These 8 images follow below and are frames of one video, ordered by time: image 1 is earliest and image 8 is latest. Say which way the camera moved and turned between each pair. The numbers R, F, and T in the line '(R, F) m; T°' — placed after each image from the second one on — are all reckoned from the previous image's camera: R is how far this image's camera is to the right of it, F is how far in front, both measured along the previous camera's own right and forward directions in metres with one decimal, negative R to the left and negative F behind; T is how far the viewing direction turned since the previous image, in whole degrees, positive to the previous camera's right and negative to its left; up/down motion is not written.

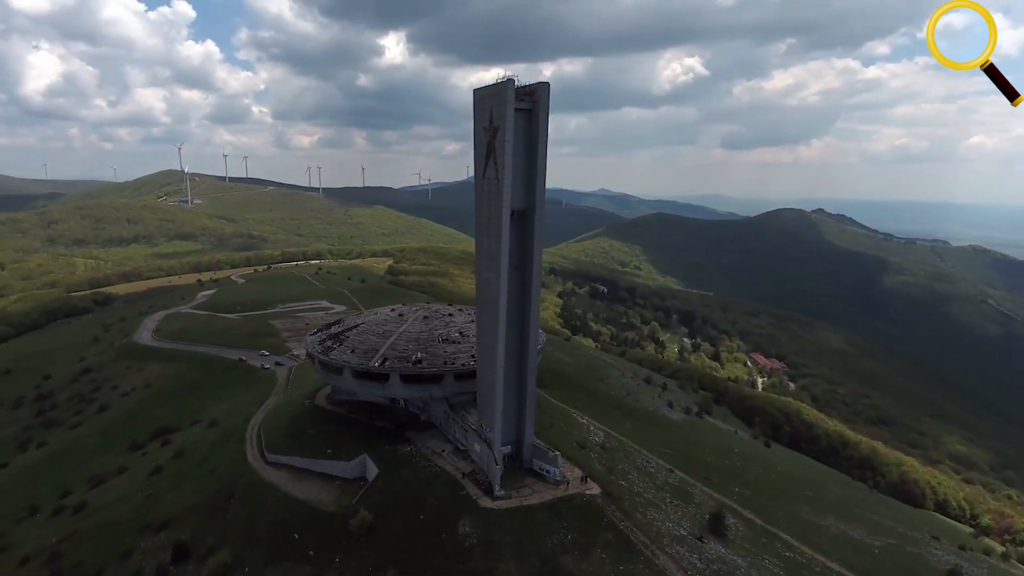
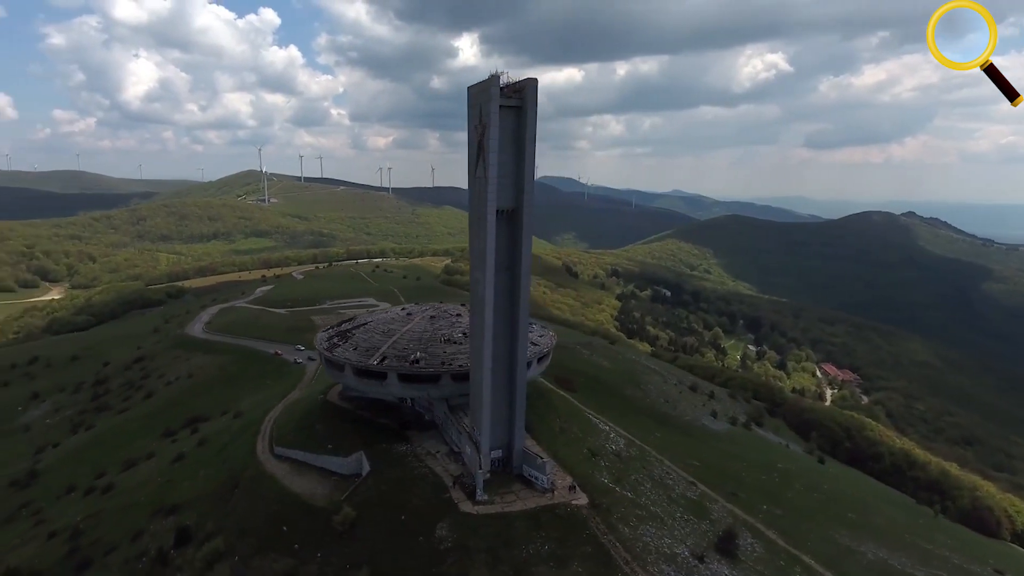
(+4.9, +0.9) m; -7°
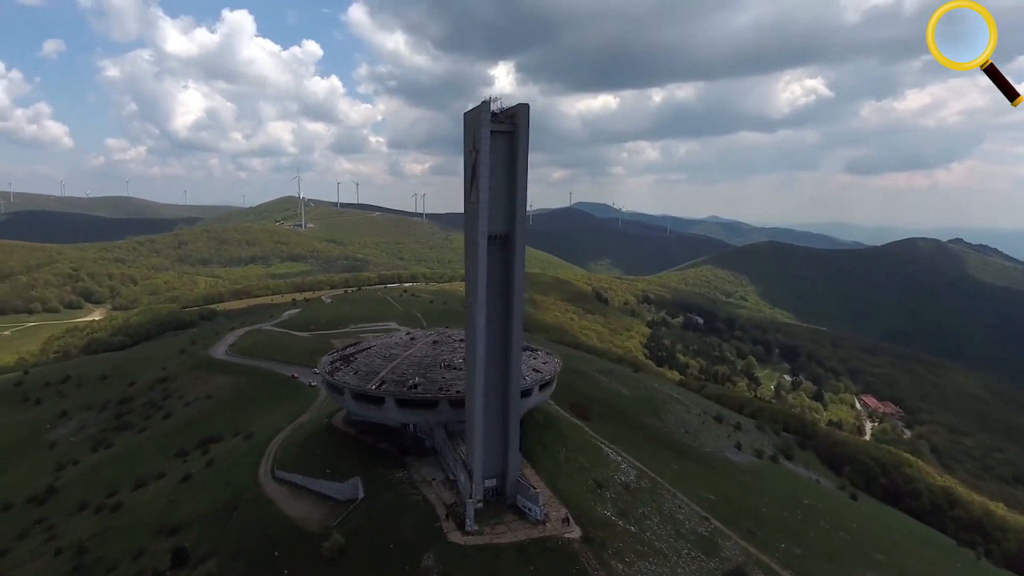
(+2.5, +0.5) m; -3°
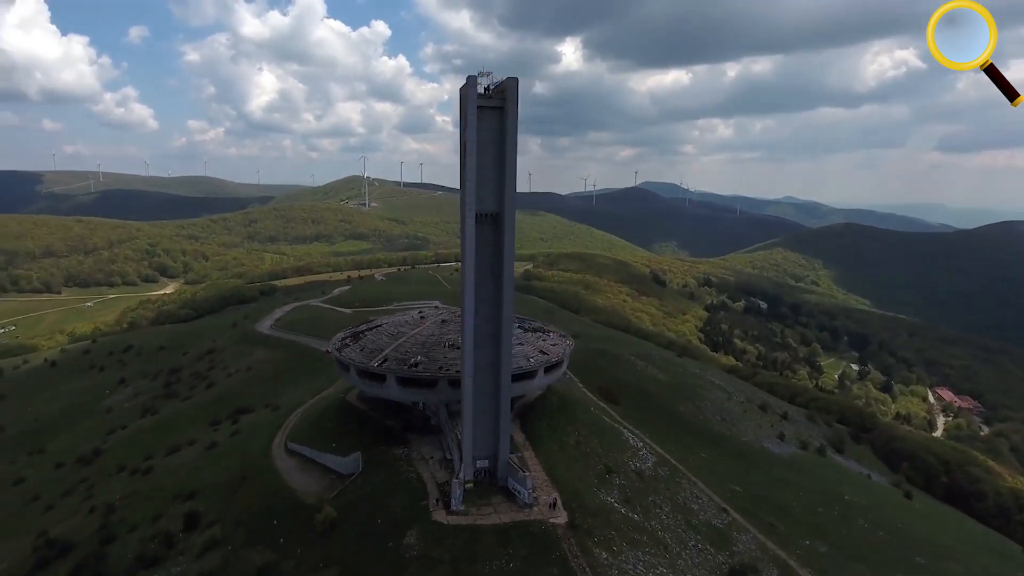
(+4.4, +0.9) m; -6°
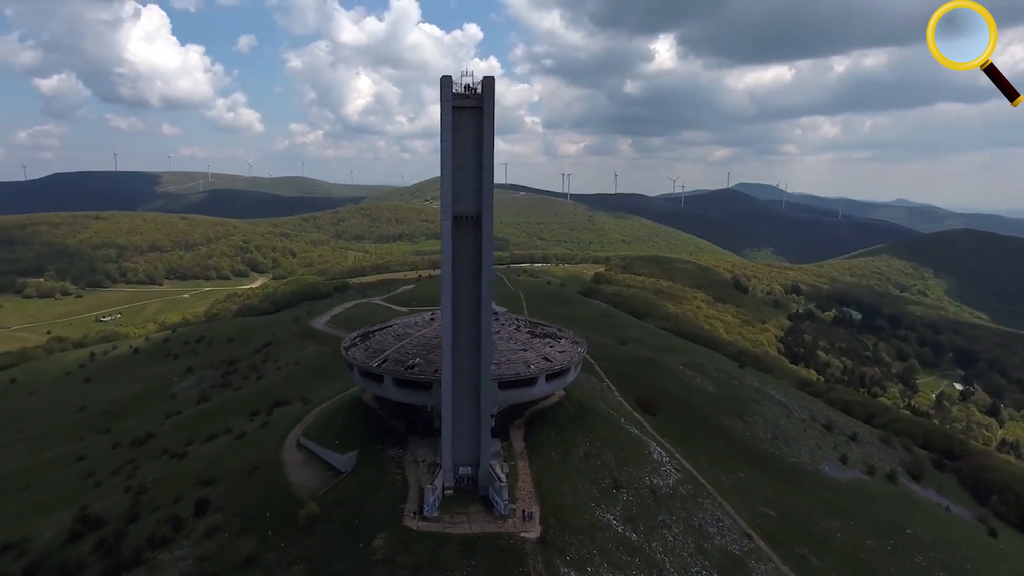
(+6.2, +1.4) m; -8°
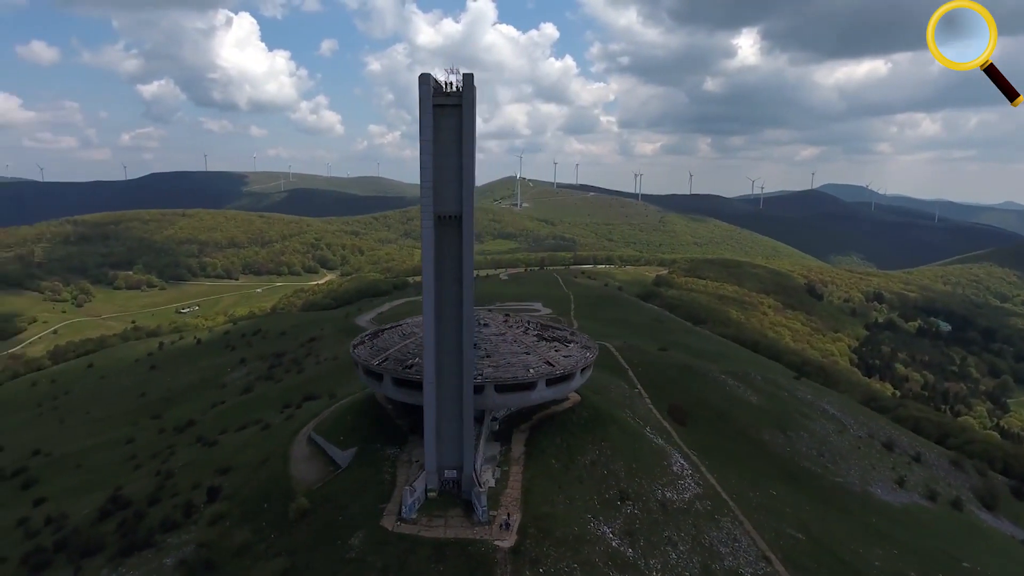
(+5.1, +1.2) m; -7°
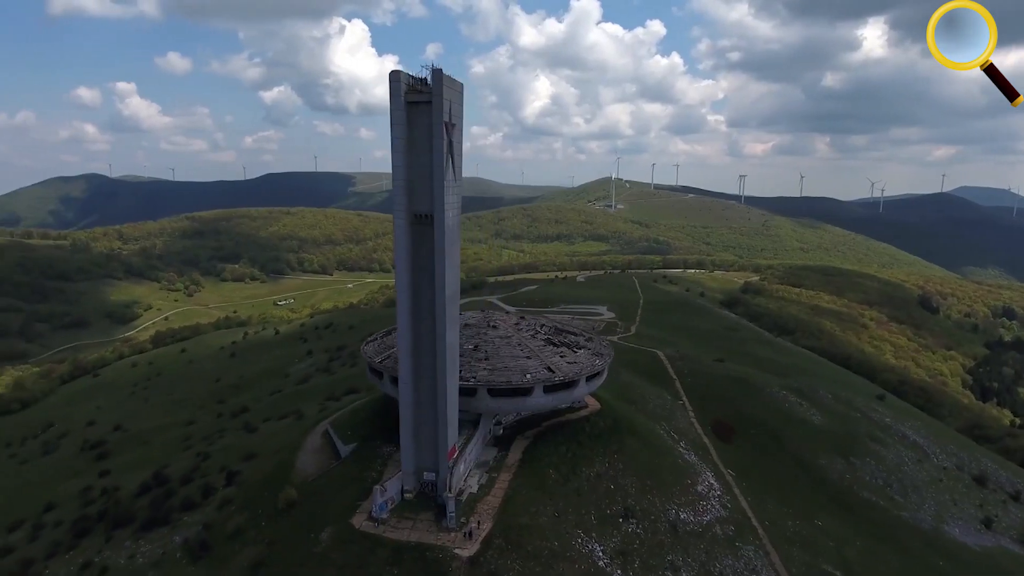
(+6.9, +1.8) m; -9°
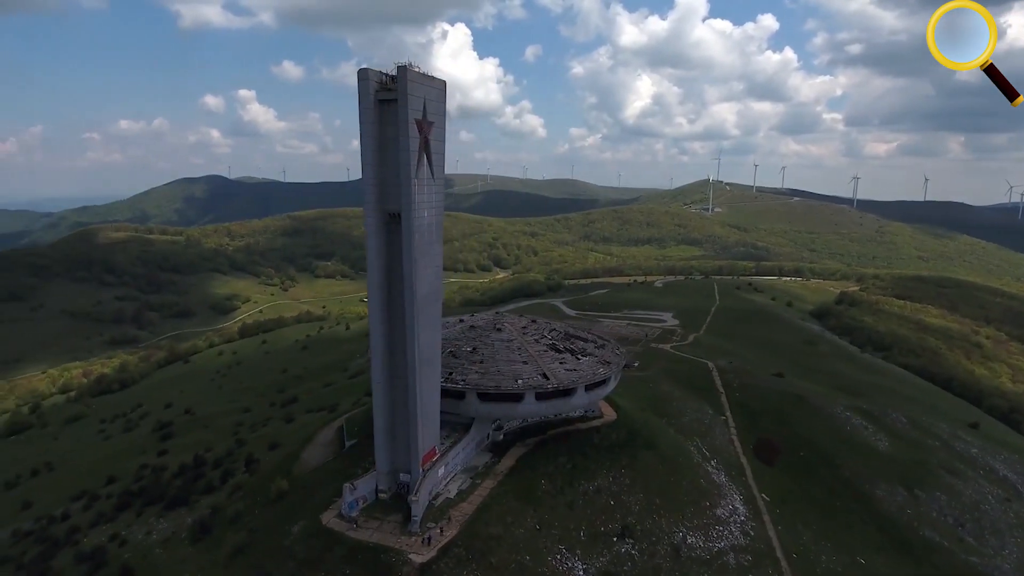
(+6.8, +1.8) m; -9°
